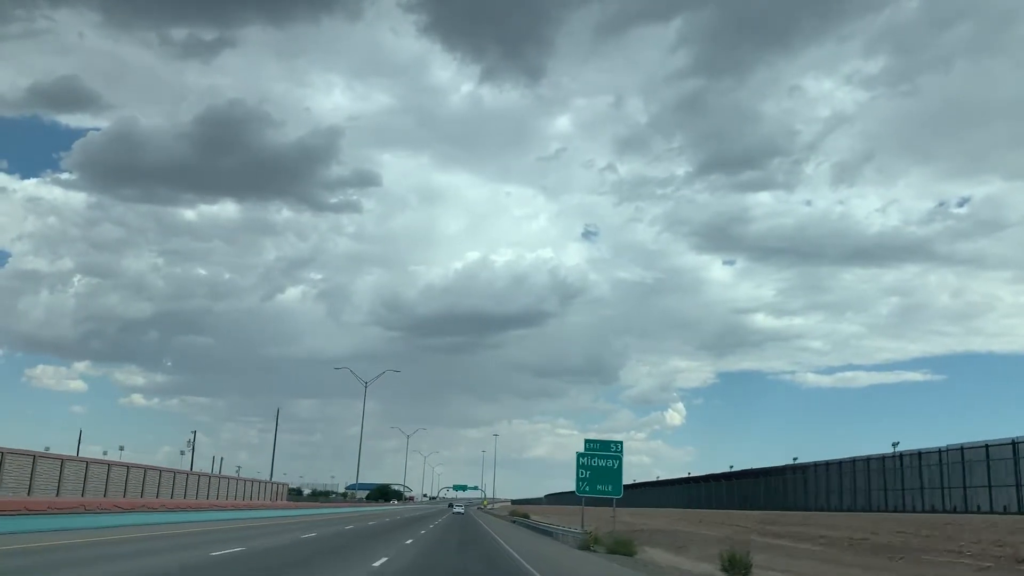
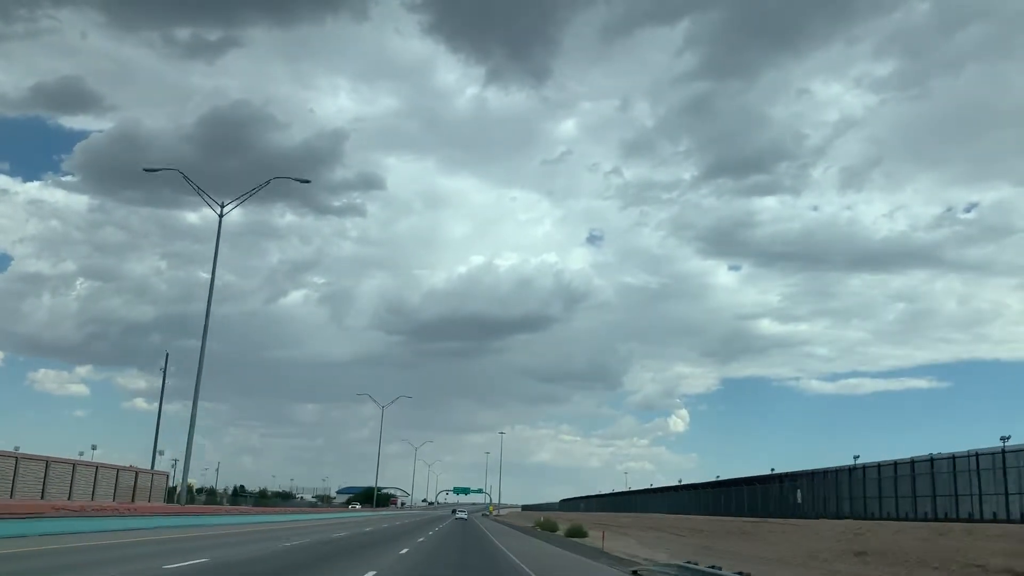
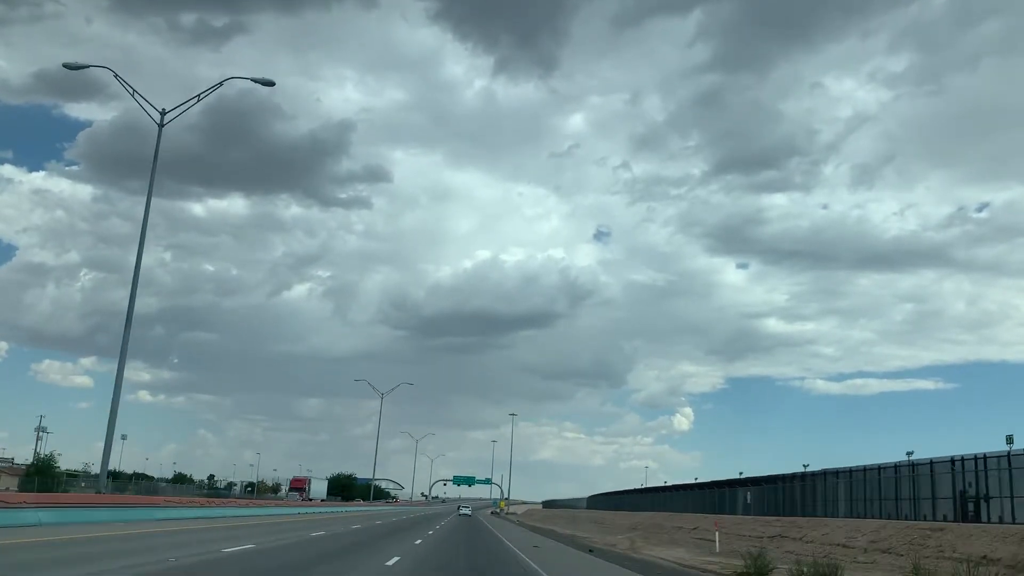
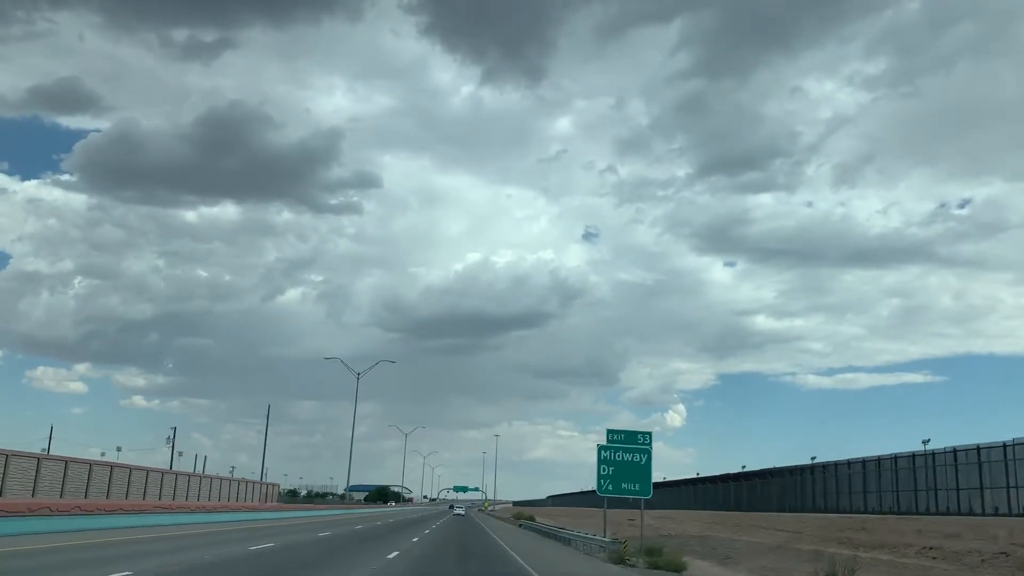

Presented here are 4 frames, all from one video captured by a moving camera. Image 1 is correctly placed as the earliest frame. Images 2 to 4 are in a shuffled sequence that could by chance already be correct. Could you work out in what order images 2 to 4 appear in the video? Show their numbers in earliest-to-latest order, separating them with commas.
4, 2, 3
